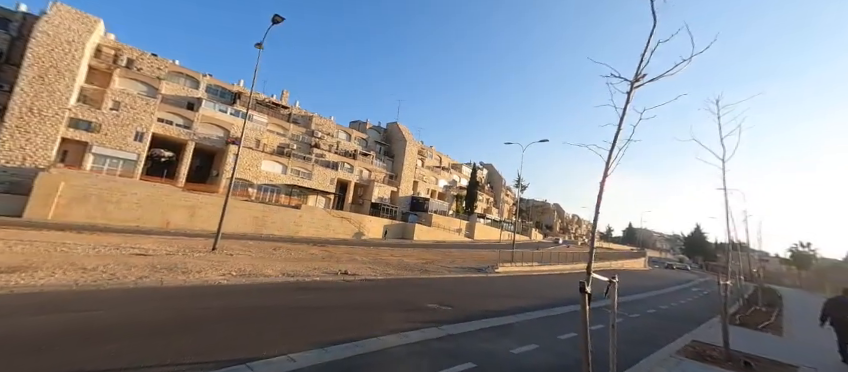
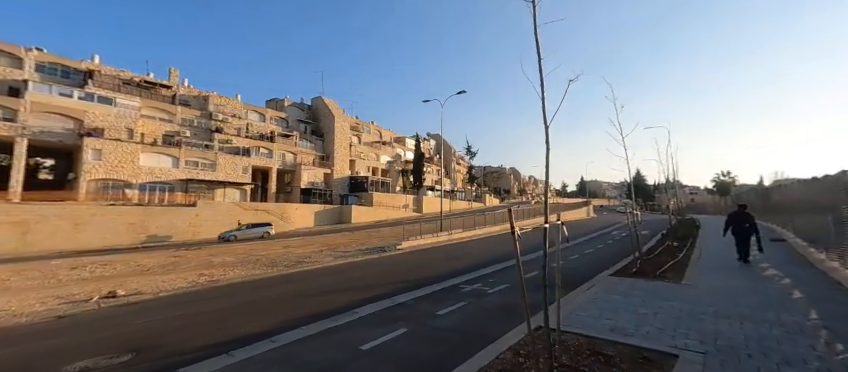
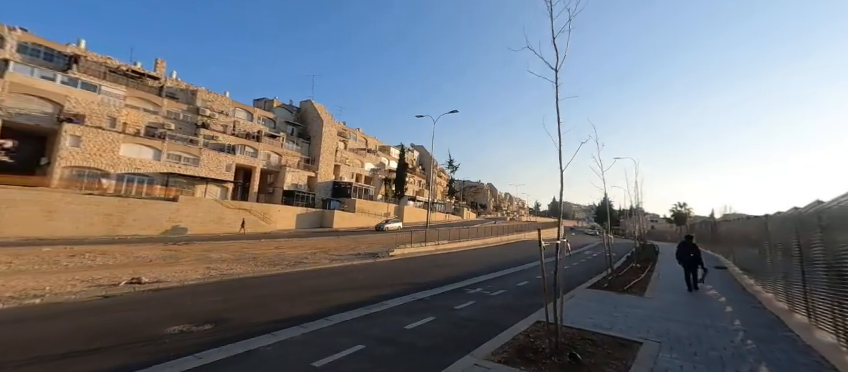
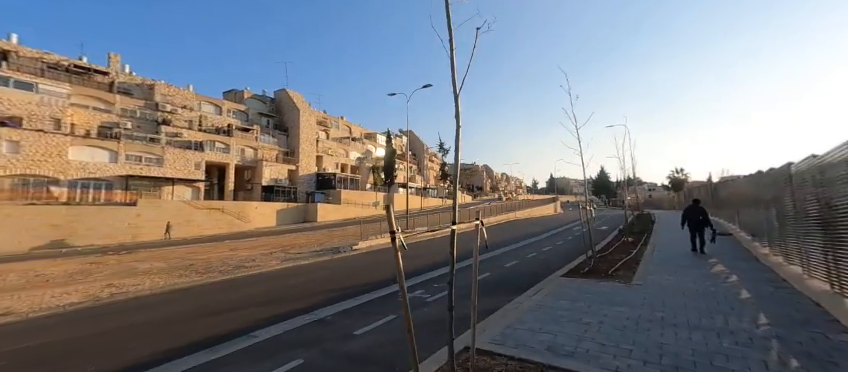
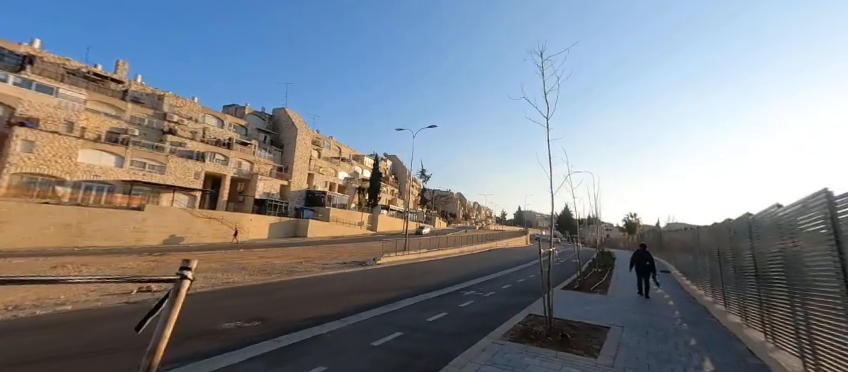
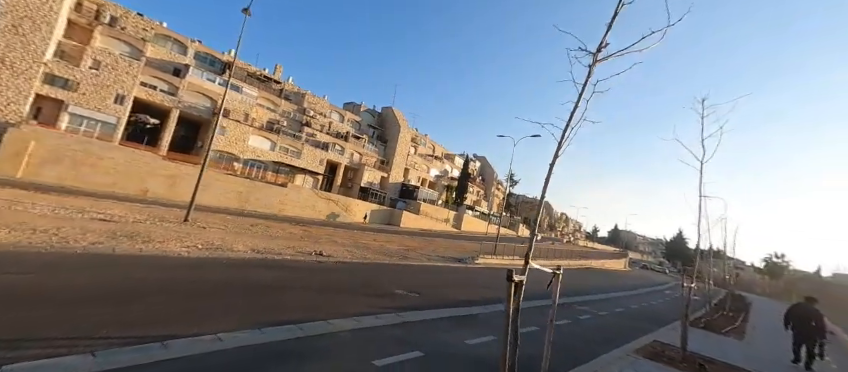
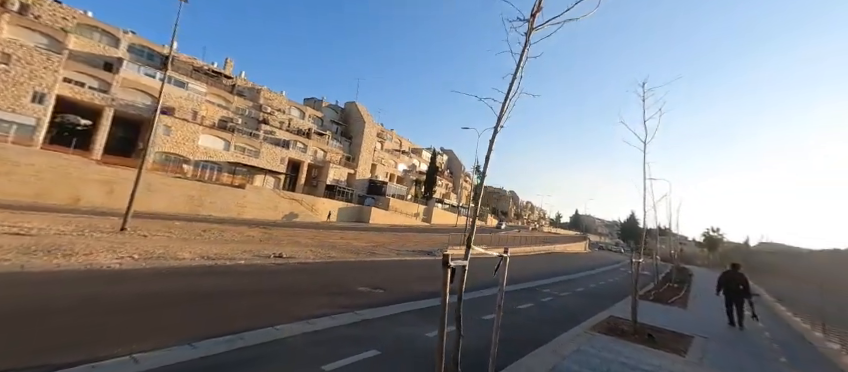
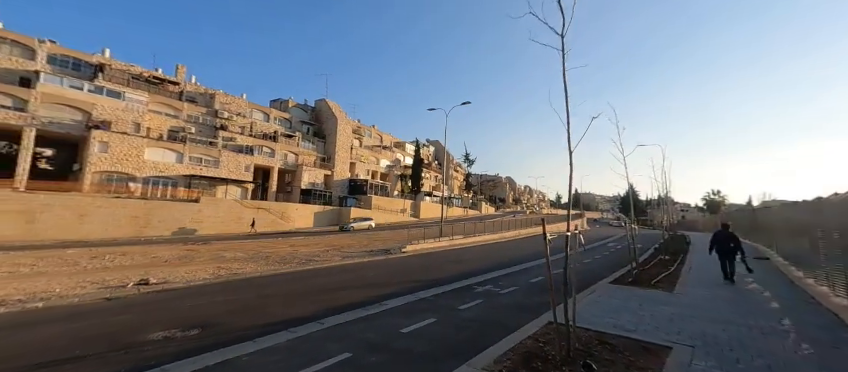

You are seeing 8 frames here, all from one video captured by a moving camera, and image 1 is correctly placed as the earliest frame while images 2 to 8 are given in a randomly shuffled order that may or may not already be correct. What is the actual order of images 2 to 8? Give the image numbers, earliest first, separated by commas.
6, 7, 5, 3, 8, 2, 4
